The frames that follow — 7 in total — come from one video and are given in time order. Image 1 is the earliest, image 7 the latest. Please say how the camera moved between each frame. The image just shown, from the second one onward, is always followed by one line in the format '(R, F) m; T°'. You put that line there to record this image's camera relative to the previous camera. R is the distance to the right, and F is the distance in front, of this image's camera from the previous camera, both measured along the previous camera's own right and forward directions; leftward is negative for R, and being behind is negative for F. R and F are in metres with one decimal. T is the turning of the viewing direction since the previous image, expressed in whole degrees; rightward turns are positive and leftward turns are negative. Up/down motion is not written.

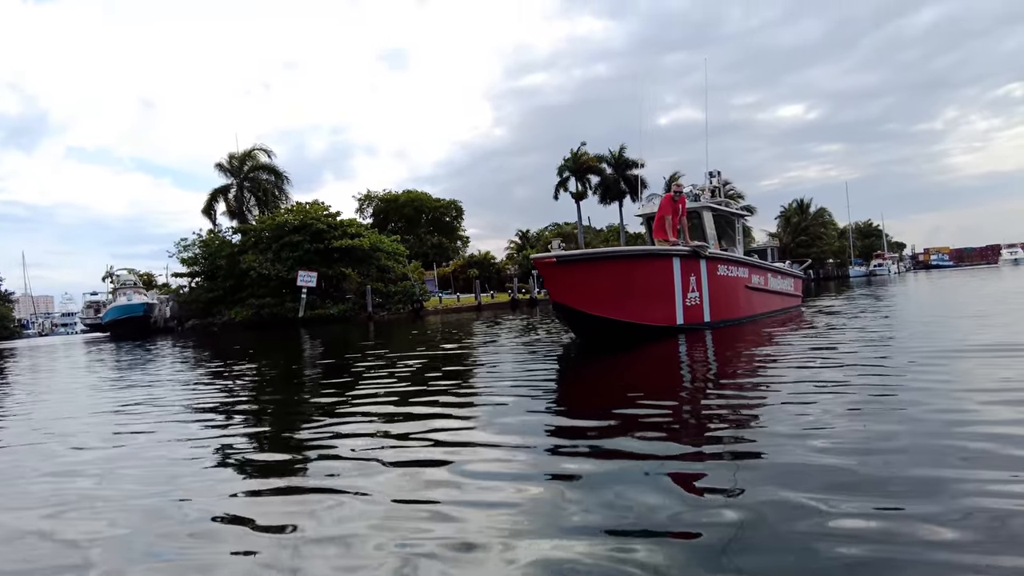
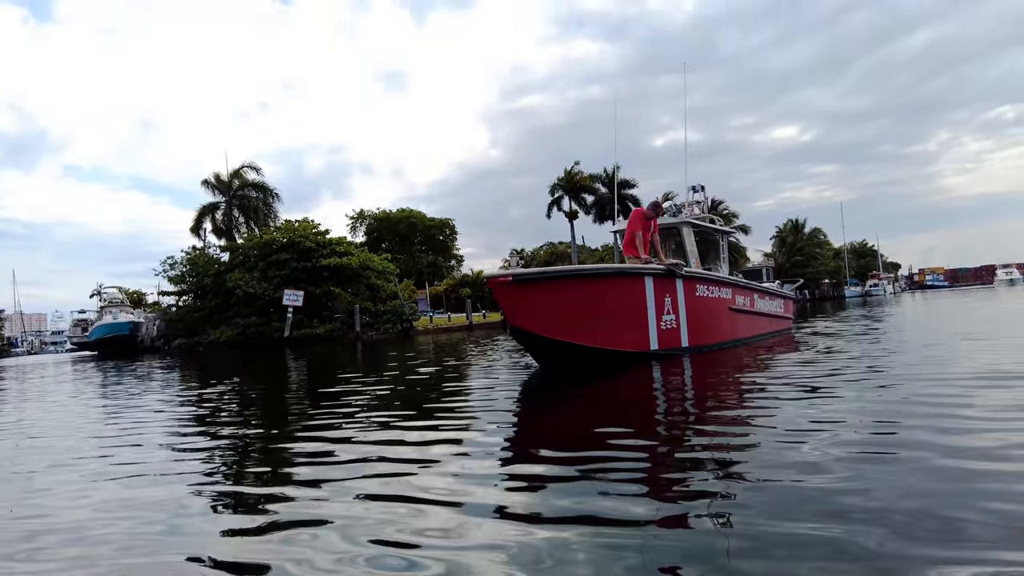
(+0.3, +0.4) m; 0°
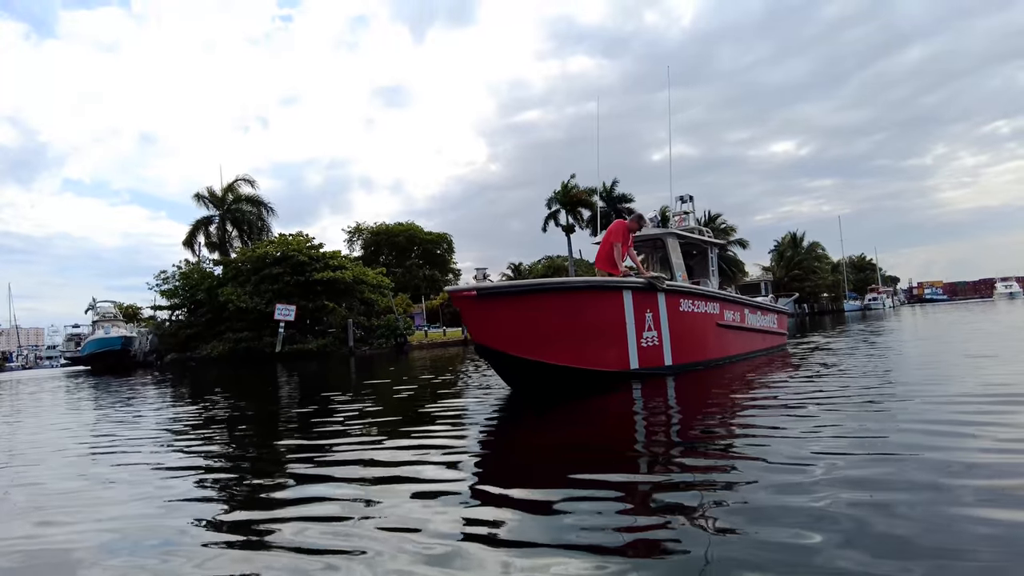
(+0.2, +0.3) m; 0°
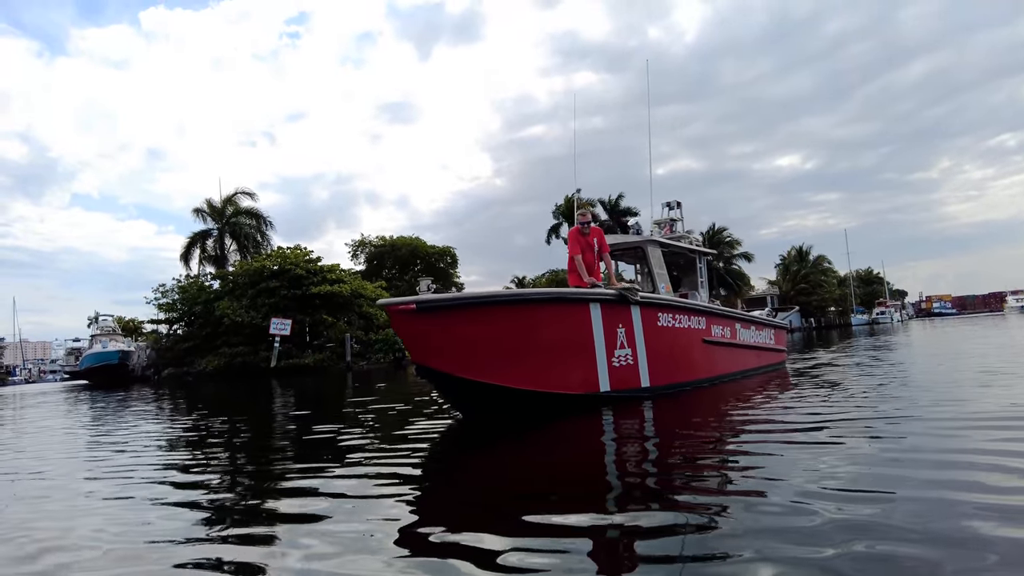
(+0.3, +0.4) m; -1°
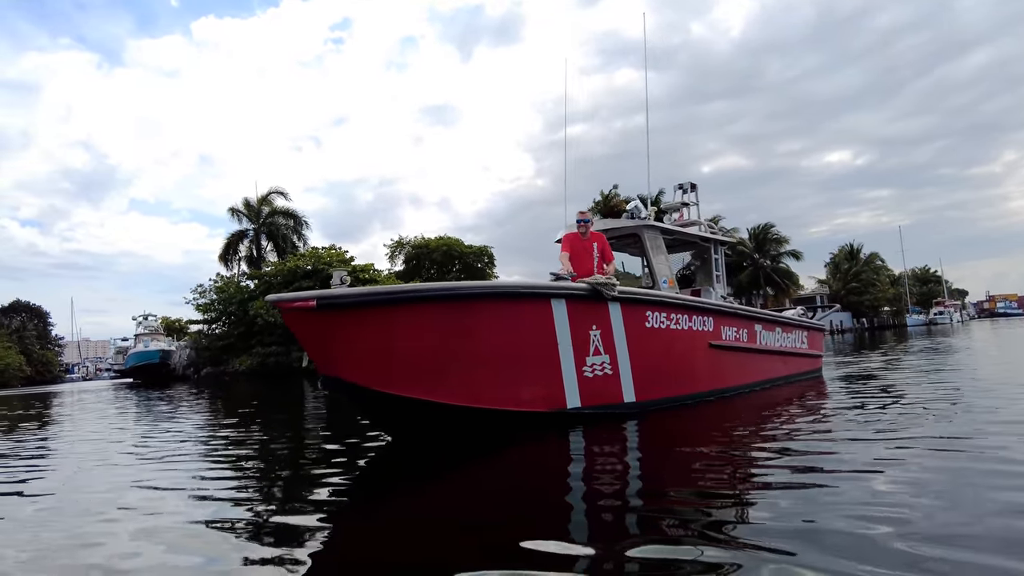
(+0.4, +0.7) m; -4°
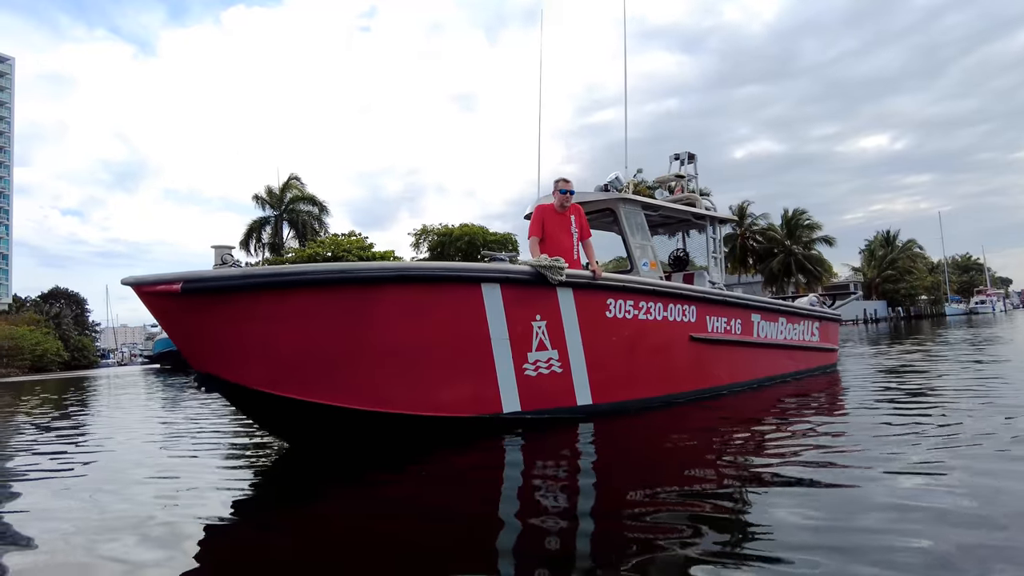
(+0.4, +0.4) m; -3°
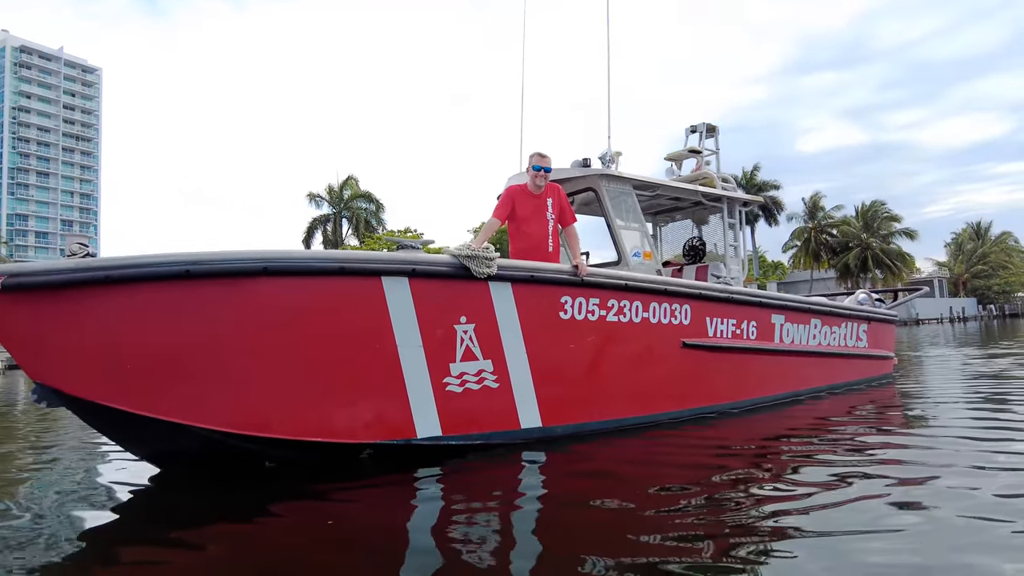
(+0.4, +0.5) m; -6°
